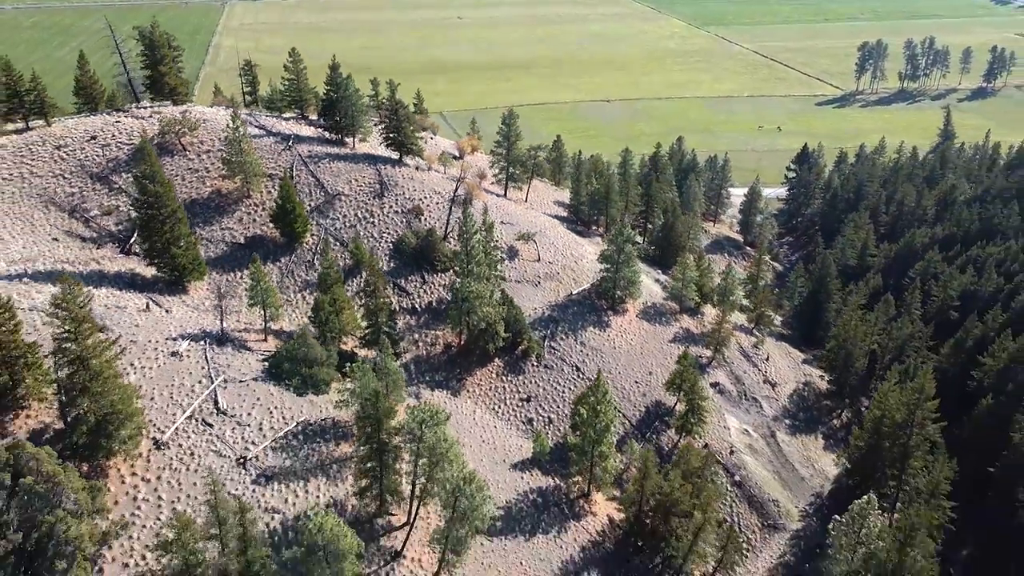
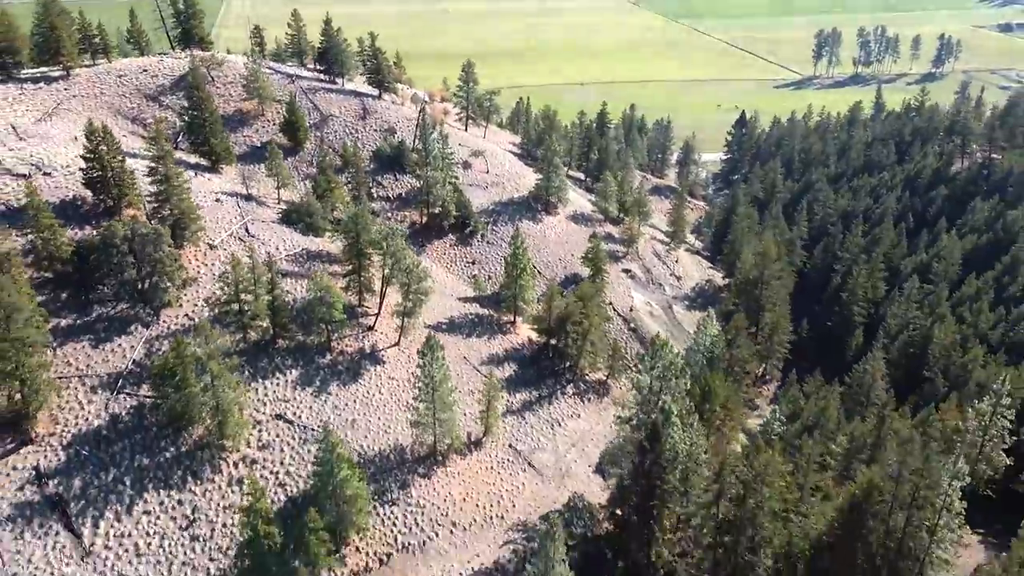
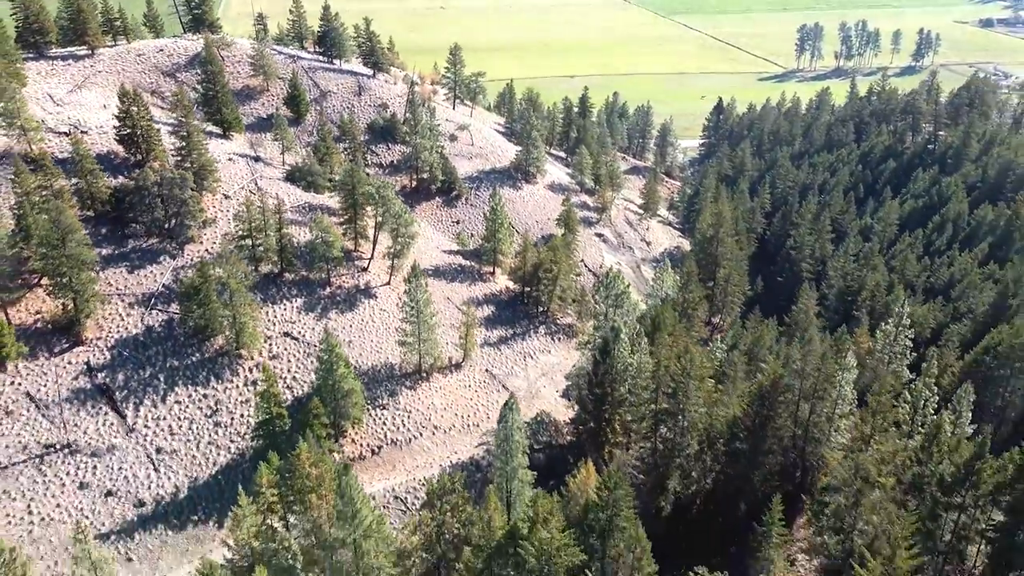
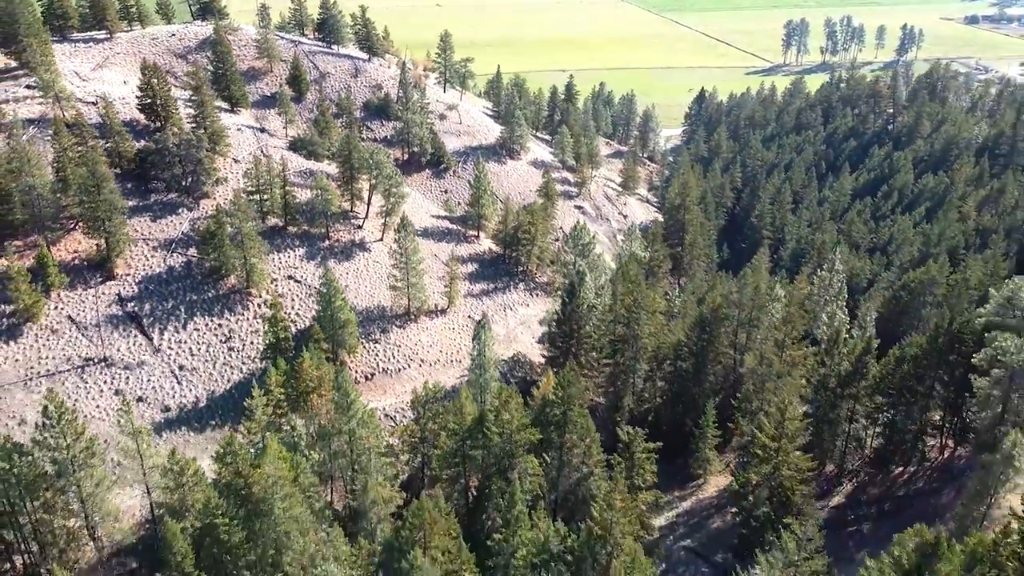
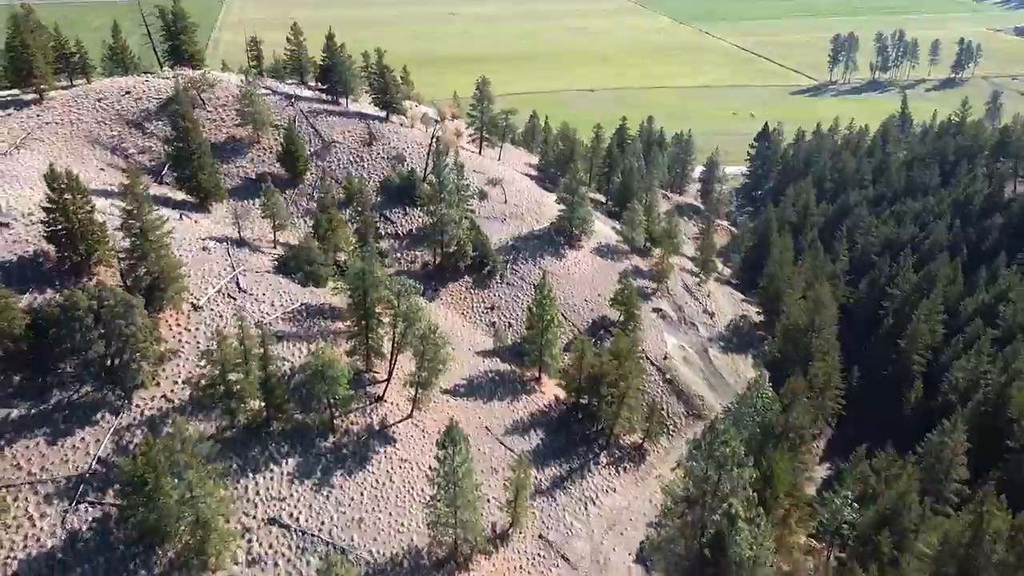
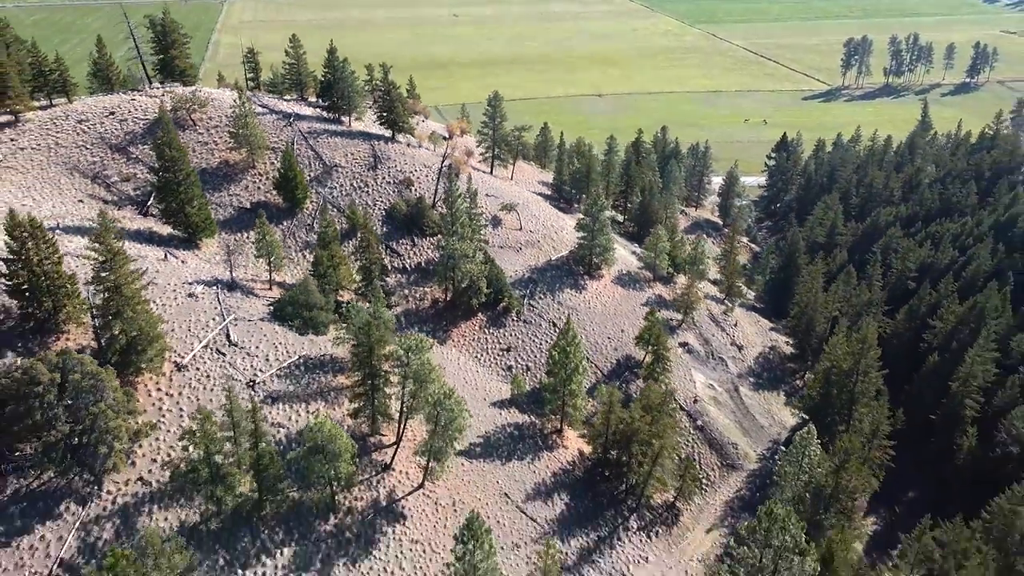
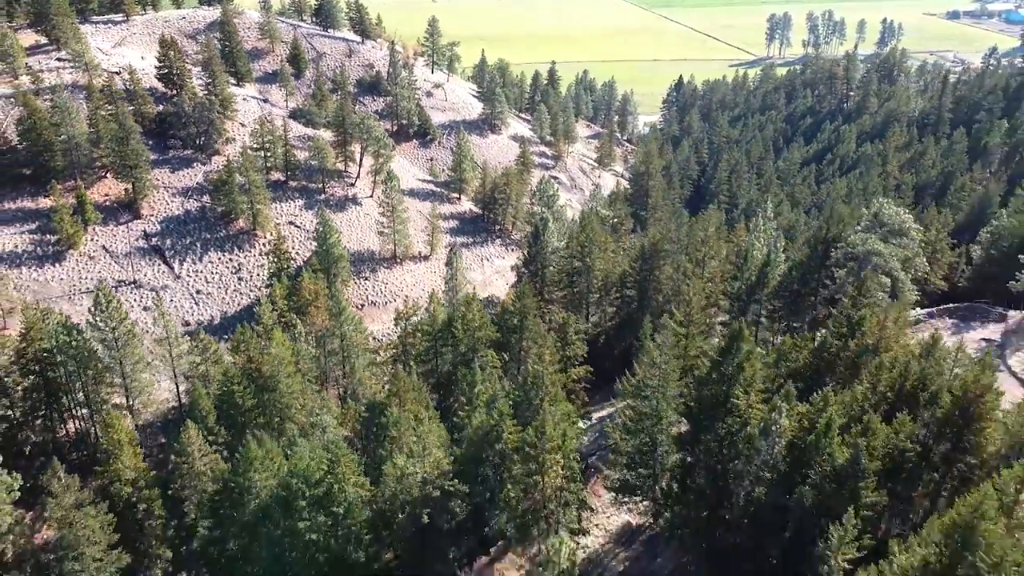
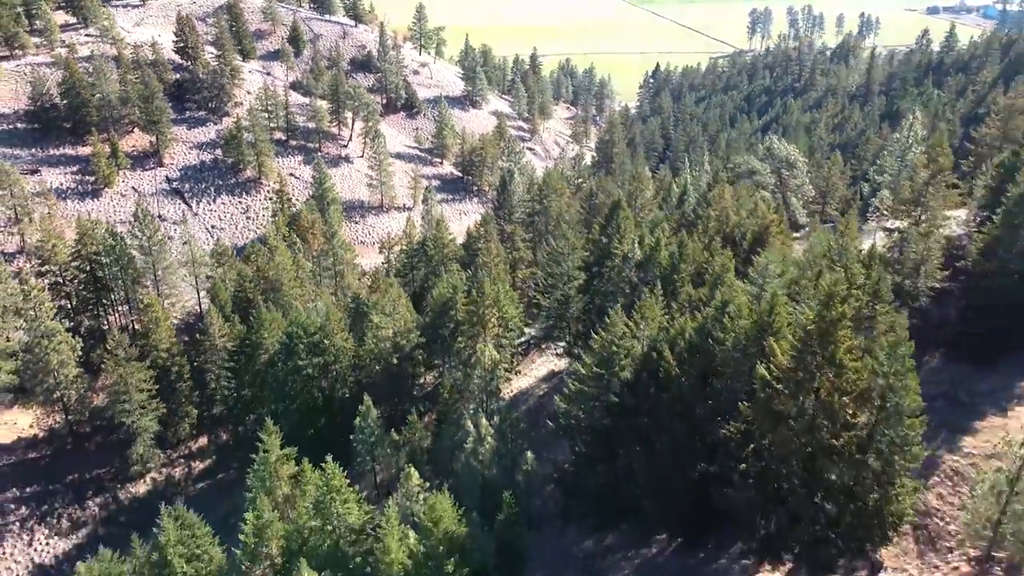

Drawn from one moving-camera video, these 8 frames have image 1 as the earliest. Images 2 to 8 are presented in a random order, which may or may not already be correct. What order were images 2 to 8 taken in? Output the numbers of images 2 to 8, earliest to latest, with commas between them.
6, 5, 2, 3, 4, 7, 8
